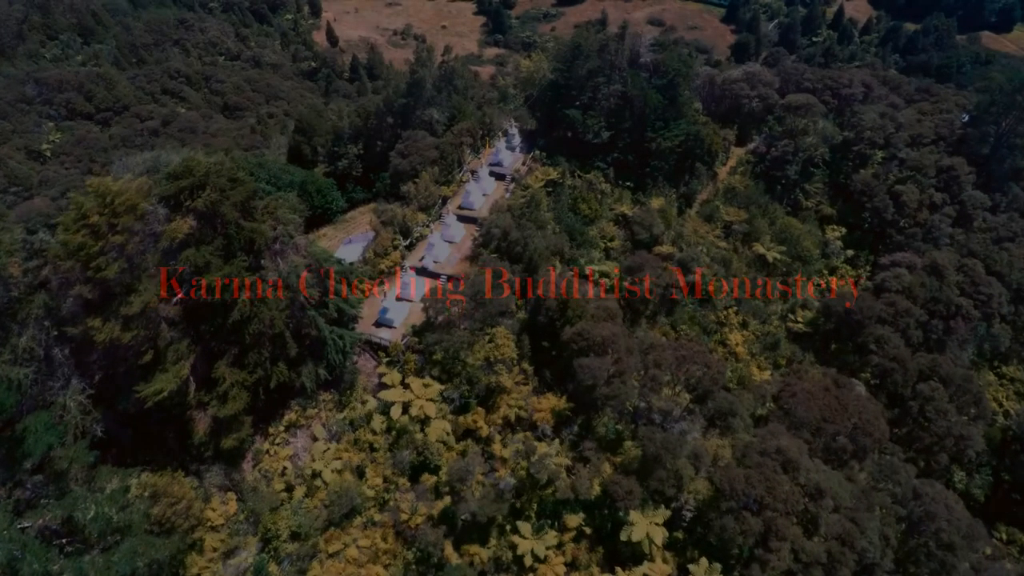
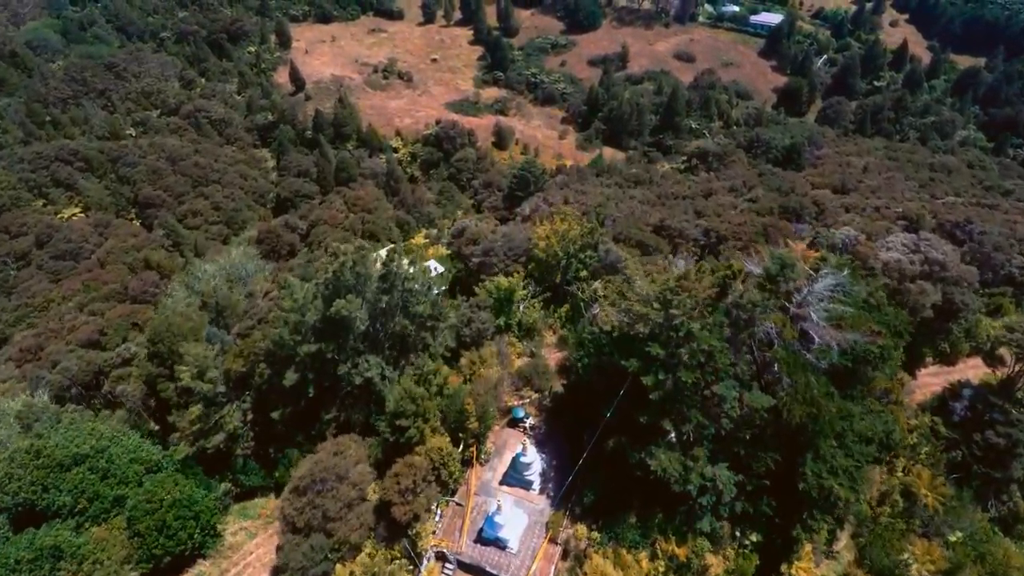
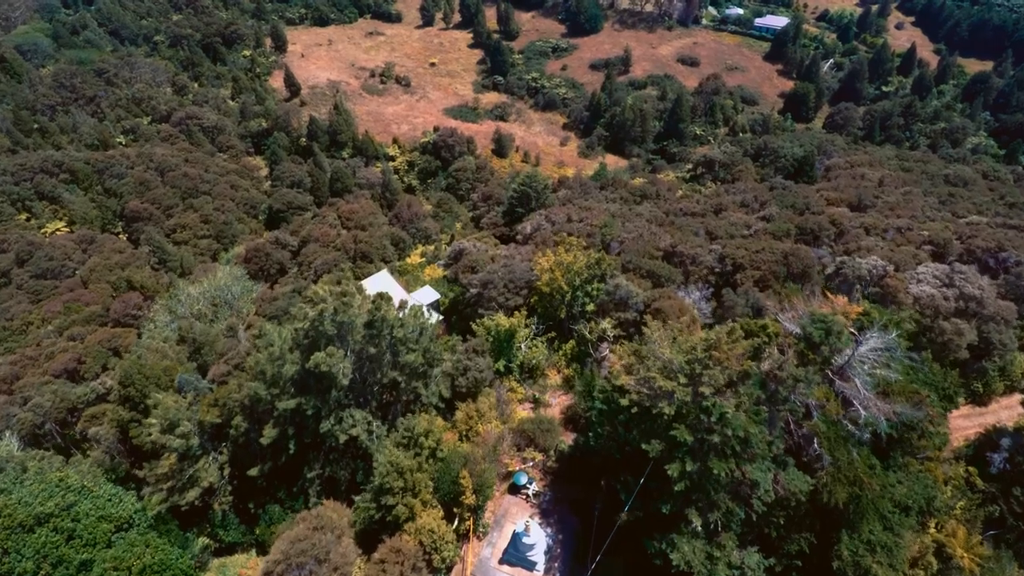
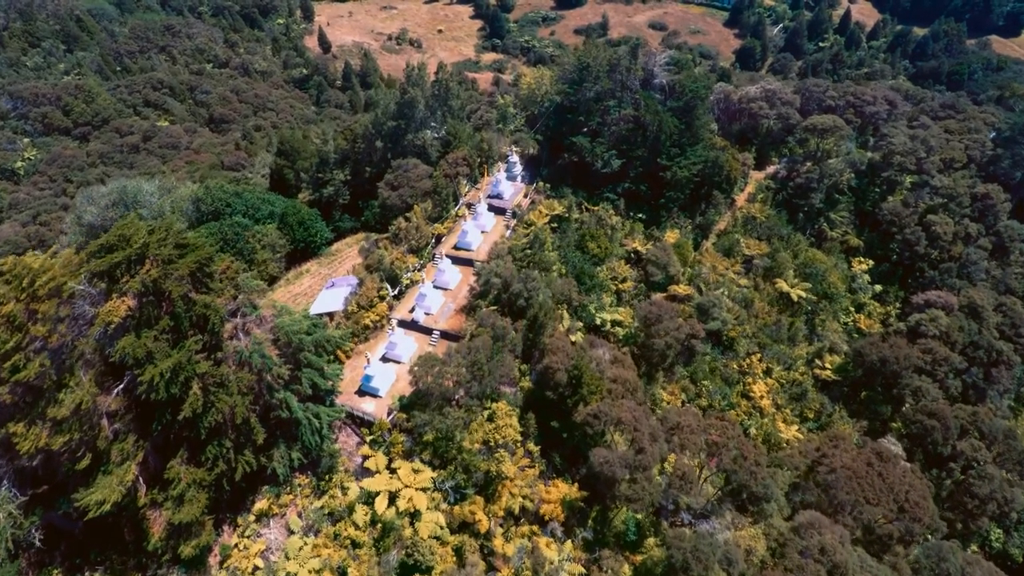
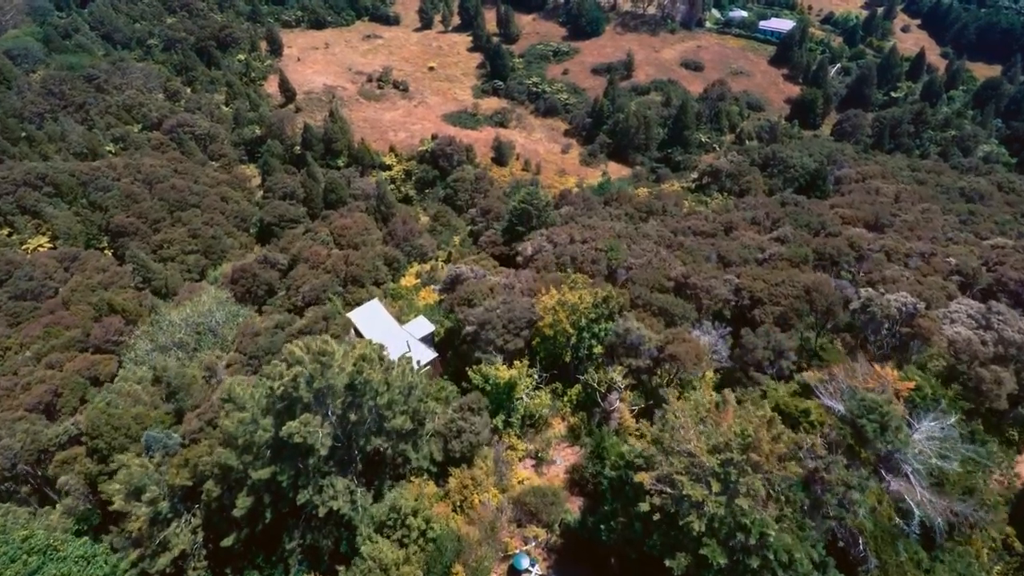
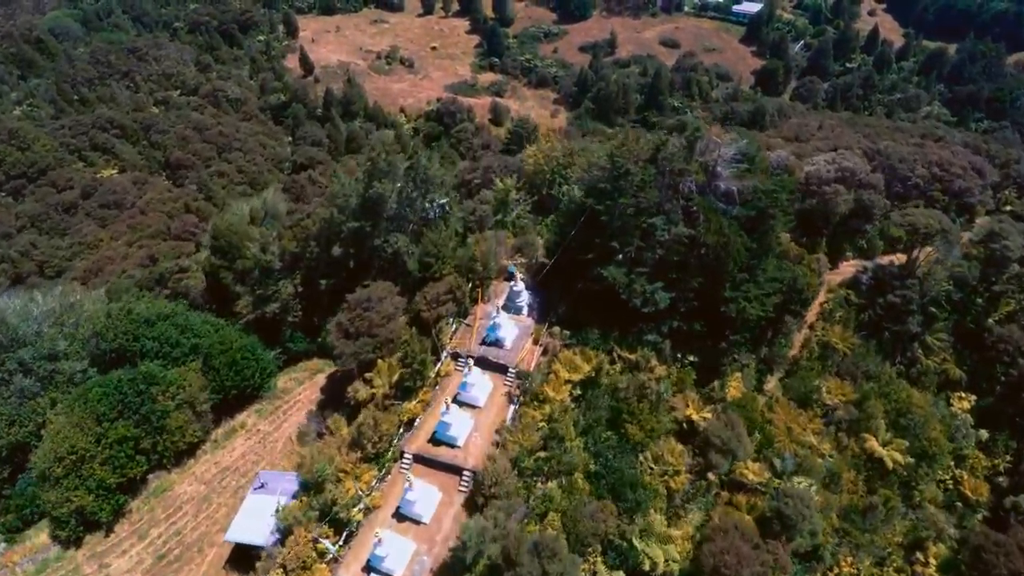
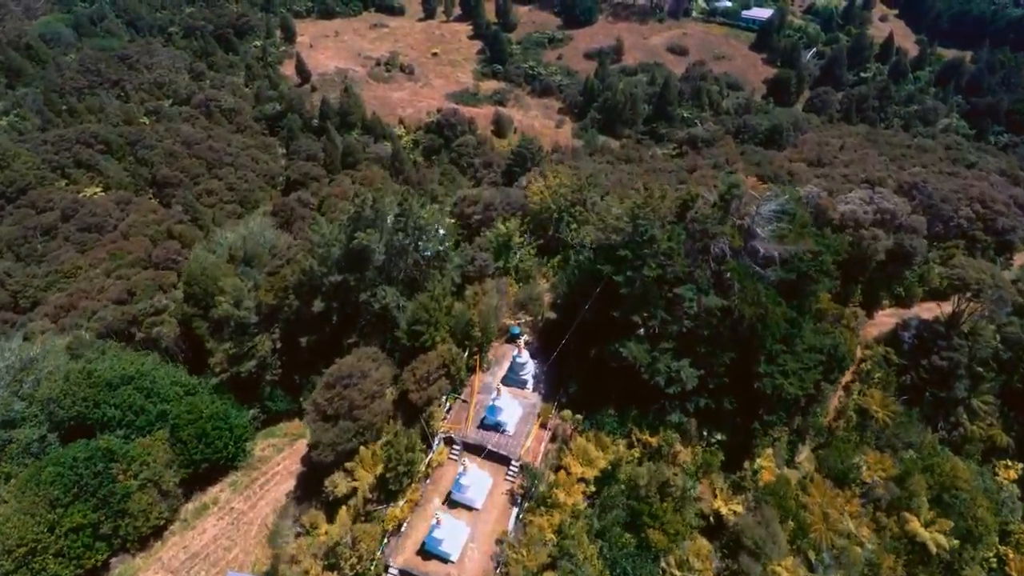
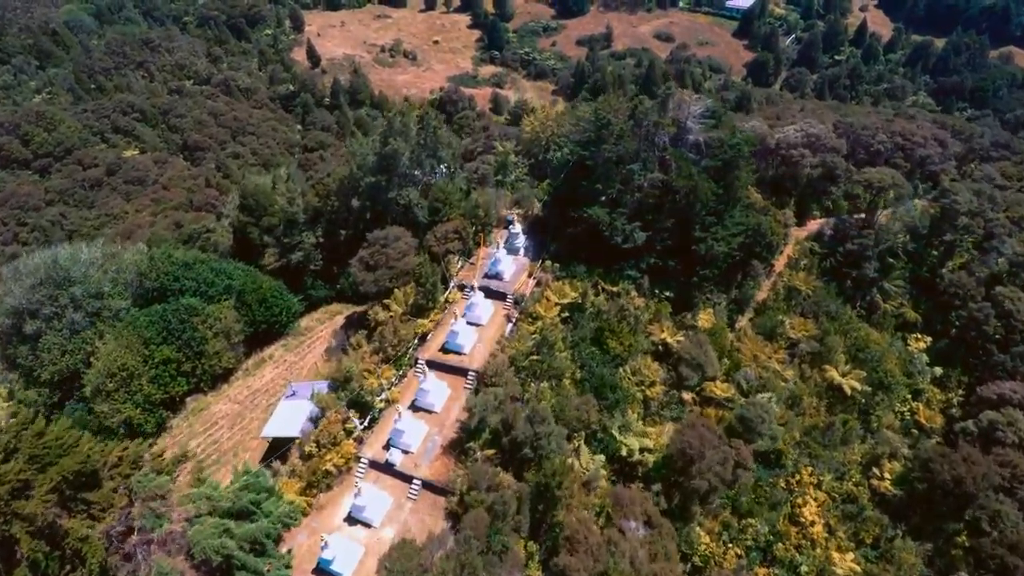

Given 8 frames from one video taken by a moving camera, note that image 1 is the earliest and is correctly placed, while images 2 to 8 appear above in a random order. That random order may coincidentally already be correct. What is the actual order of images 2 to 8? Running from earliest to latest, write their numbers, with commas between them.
4, 8, 6, 7, 2, 3, 5
